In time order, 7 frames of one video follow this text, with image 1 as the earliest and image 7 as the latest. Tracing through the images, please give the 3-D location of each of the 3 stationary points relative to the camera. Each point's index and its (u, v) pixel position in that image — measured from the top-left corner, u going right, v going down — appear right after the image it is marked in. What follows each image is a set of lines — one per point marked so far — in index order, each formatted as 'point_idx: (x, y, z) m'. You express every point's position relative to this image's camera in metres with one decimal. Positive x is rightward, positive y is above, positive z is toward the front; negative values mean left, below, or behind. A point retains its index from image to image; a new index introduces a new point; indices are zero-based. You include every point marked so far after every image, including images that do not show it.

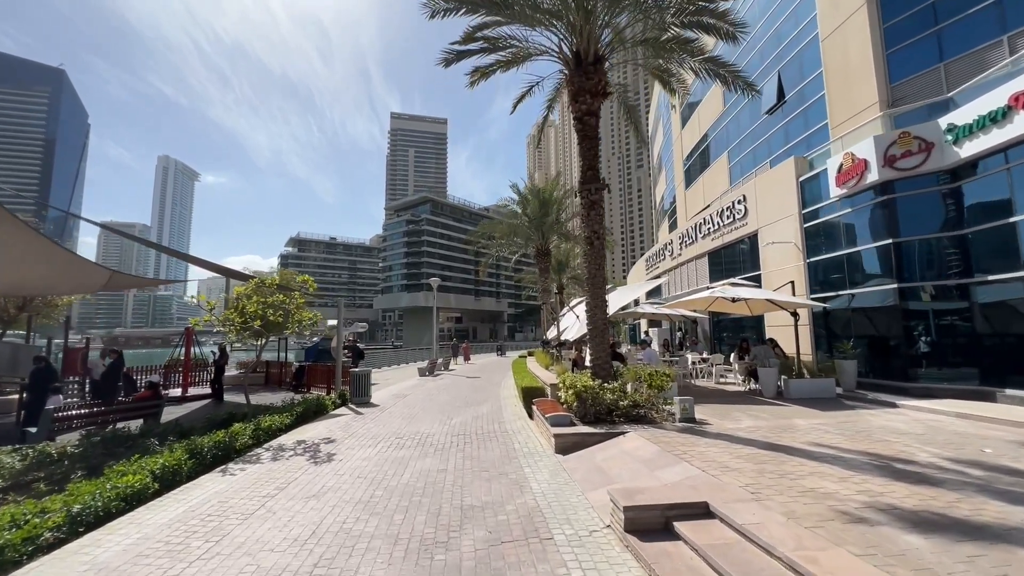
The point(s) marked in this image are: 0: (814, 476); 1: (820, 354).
0: (+3.5, -2.2, +5.0) m
1: (+9.3, -2.0, +13.0) m
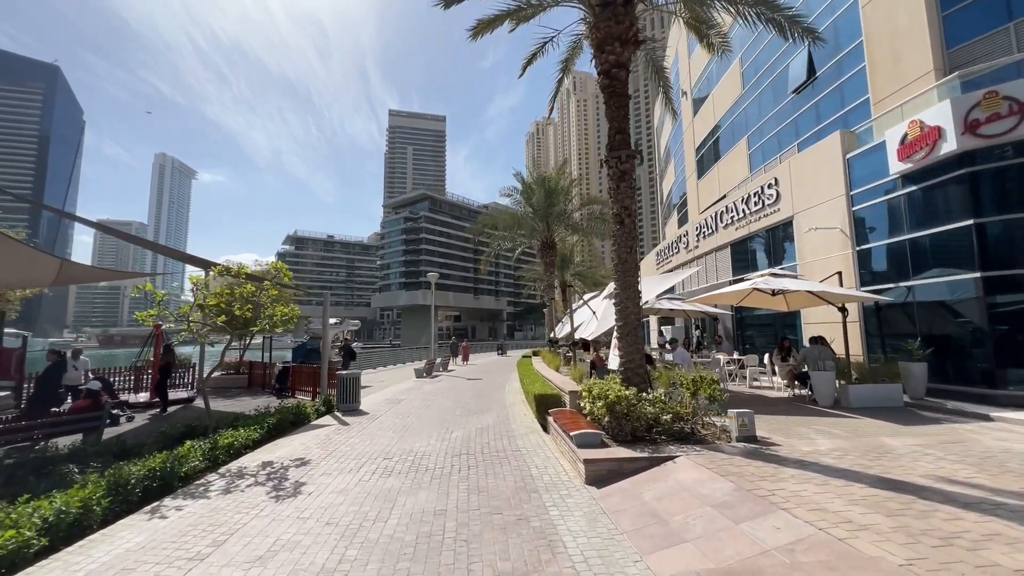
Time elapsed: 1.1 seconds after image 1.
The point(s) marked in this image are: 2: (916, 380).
0: (+3.7, -2.0, +3.3) m
1: (+9.5, -1.7, +11.4) m
2: (+8.8, -2.0, +9.5) m
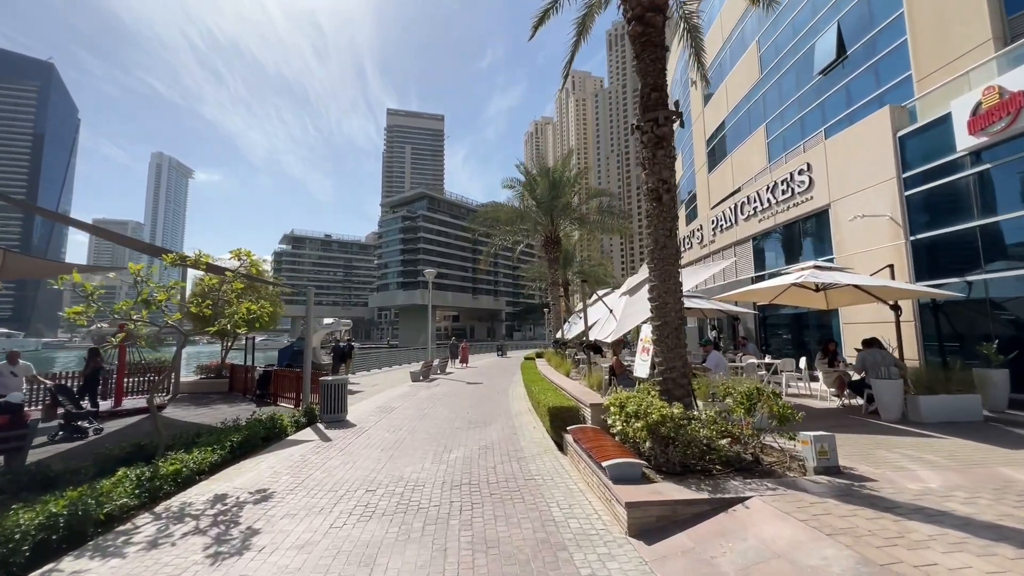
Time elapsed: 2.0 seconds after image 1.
0: (+3.9, -1.8, +1.9) m
1: (+9.7, -1.6, +10.0) m
2: (+9.0, -1.9, +8.0) m
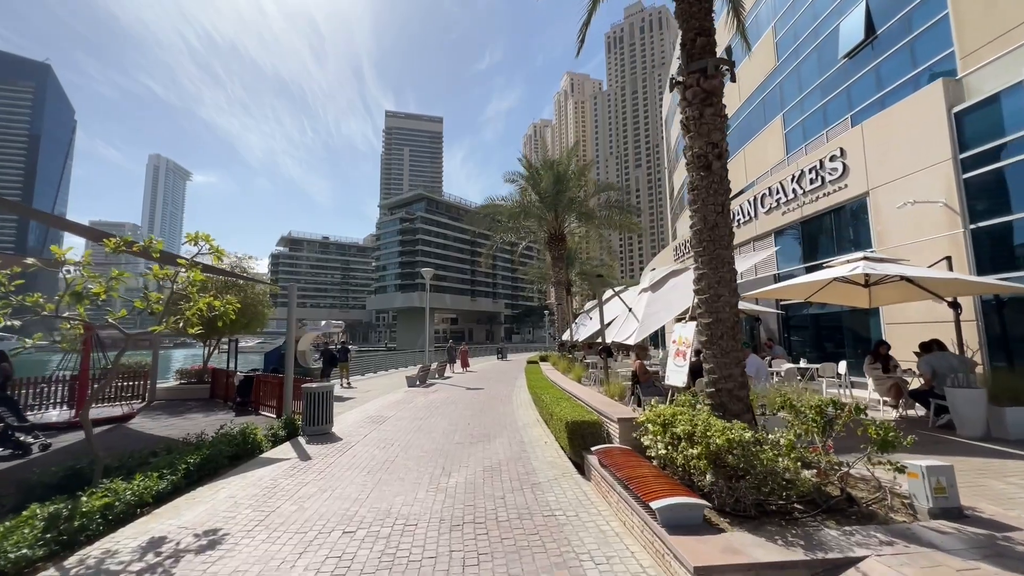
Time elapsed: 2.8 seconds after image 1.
0: (+4.1, -1.7, +0.7) m
1: (+9.9, -1.5, +8.8) m
2: (+9.2, -1.8, +6.8) m
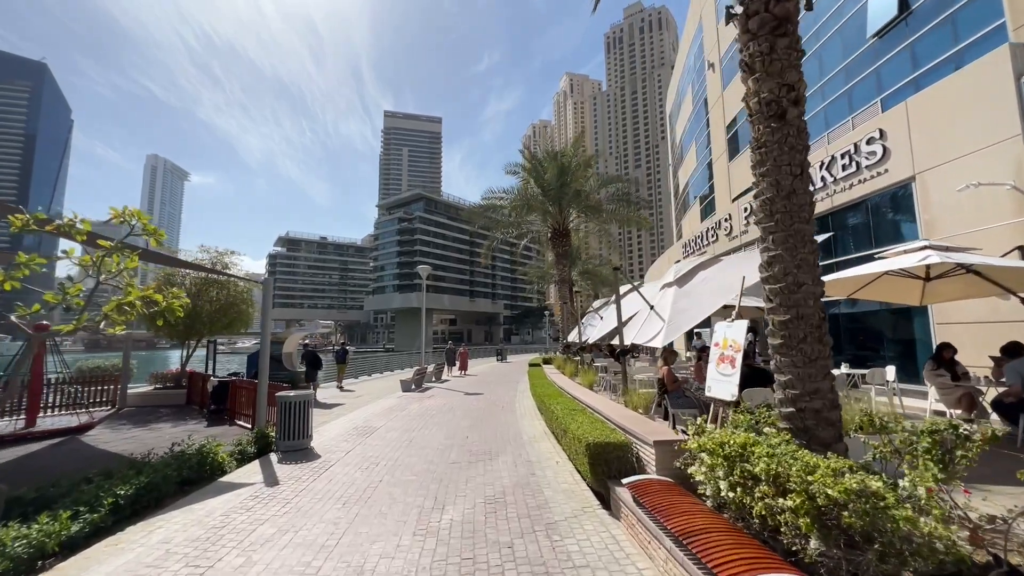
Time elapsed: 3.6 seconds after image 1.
0: (+4.2, -1.5, -0.6) m
1: (+10.0, -1.4, +7.6) m
2: (+9.3, -1.7, +5.6) m
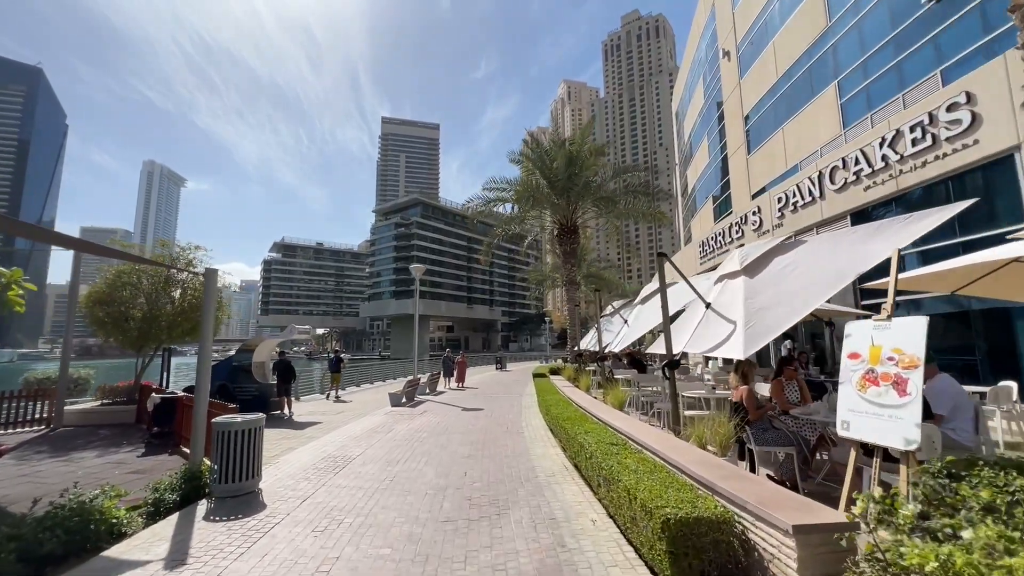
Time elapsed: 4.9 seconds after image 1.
0: (+4.5, -1.3, -2.7) m
1: (+10.2, -1.3, +5.5) m
2: (+9.5, -1.5, +3.6) m
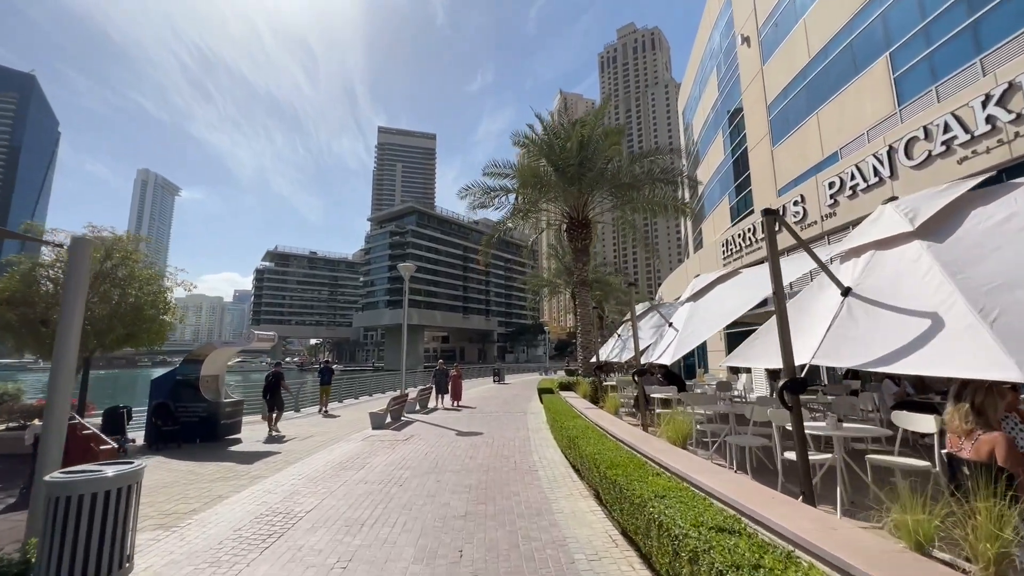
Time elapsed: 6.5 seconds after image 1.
0: (+4.8, -0.8, -5.1) m
1: (+10.4, -1.0, +3.1) m
2: (+9.8, -1.2, +1.1) m
